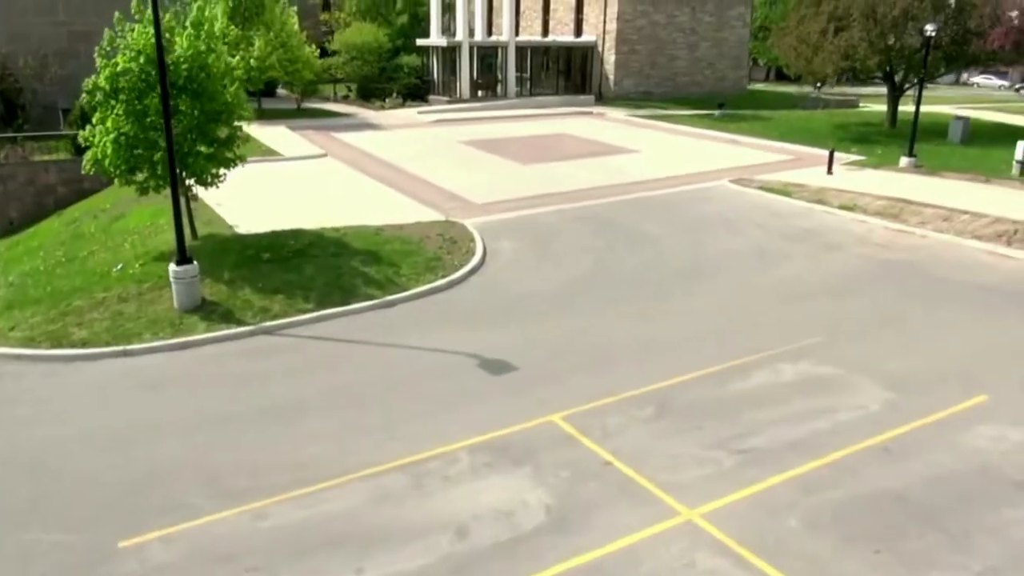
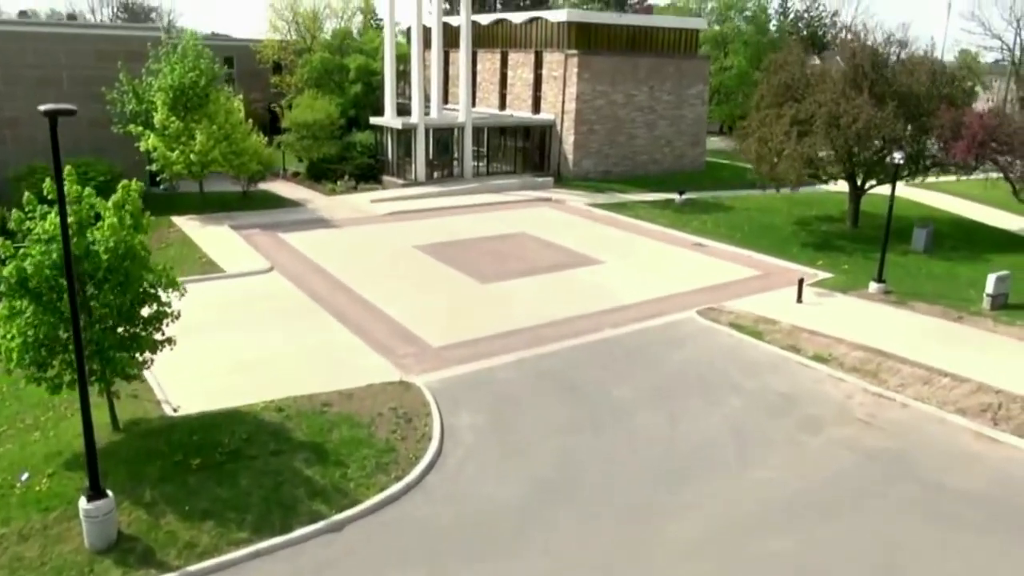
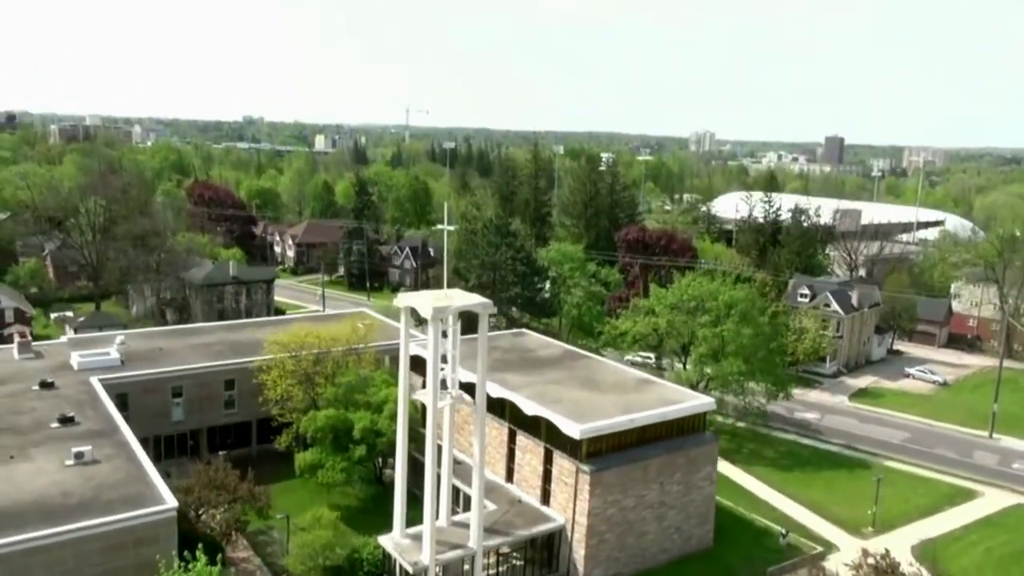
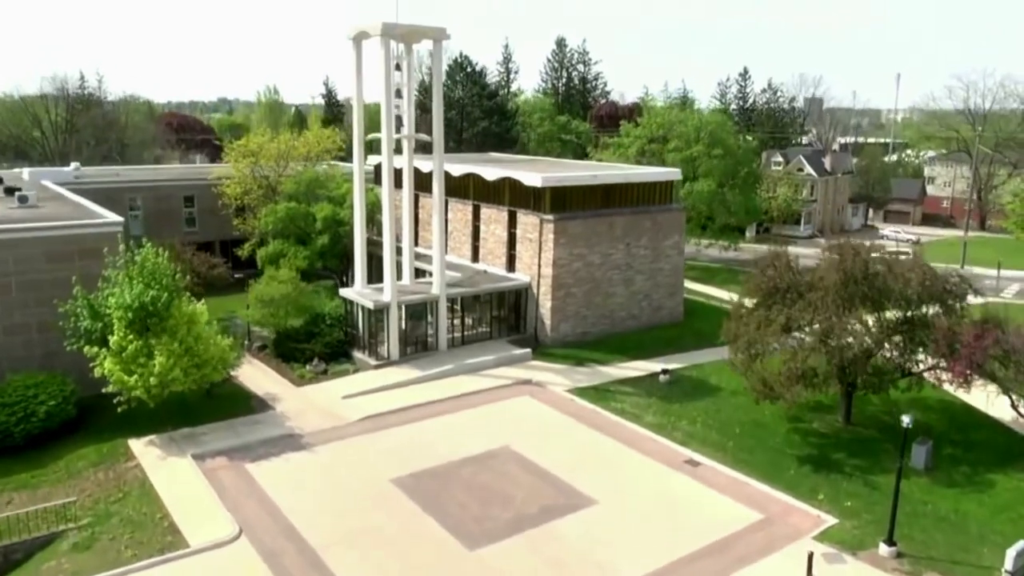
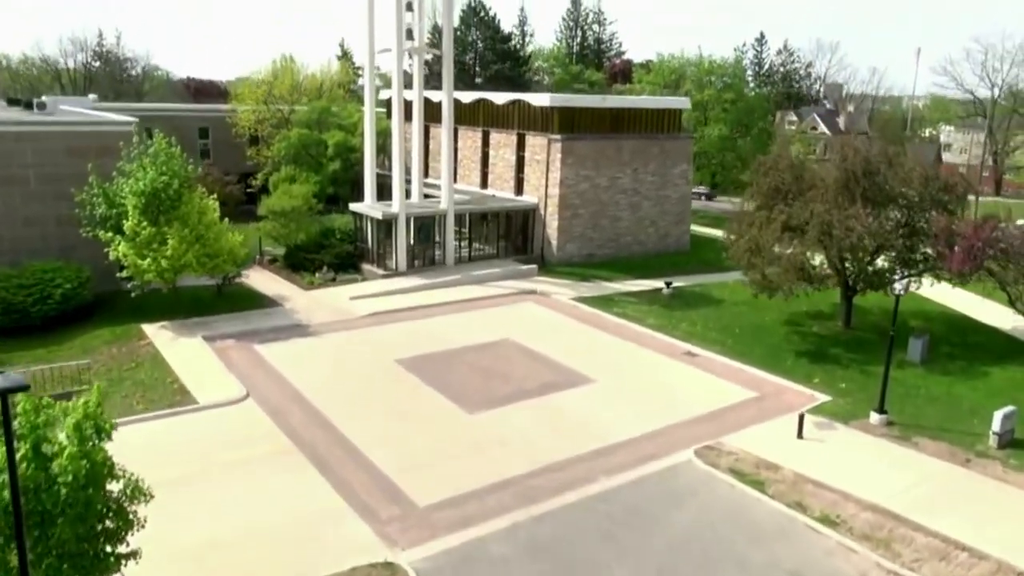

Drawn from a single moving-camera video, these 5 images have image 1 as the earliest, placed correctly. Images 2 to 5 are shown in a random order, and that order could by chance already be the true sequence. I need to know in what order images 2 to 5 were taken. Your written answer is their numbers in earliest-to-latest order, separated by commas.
2, 5, 4, 3
